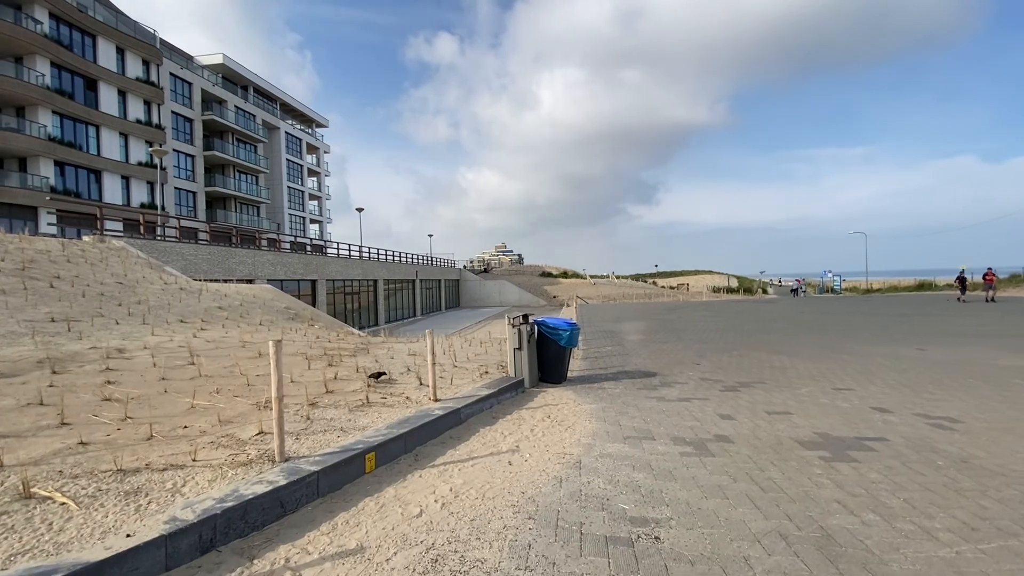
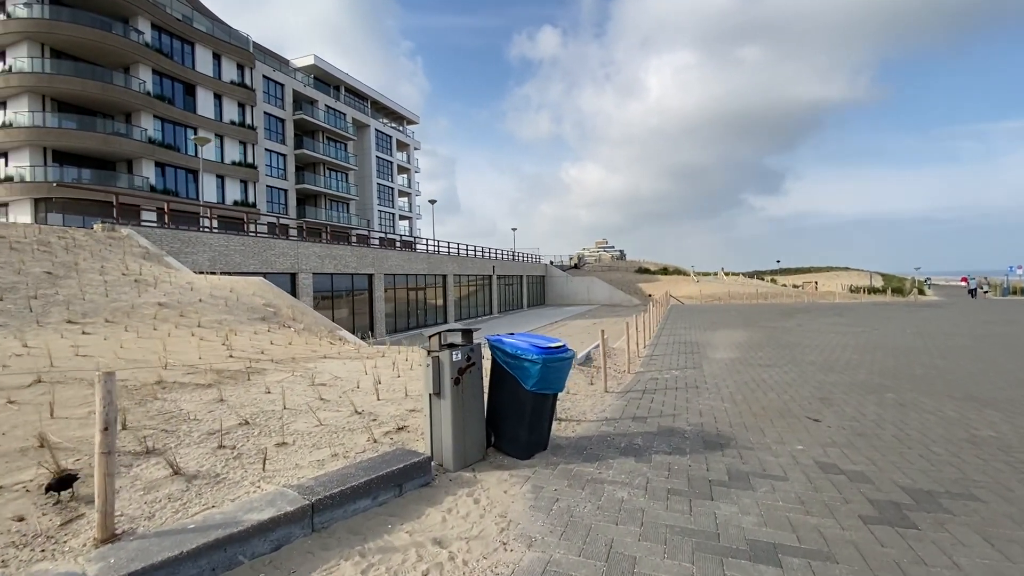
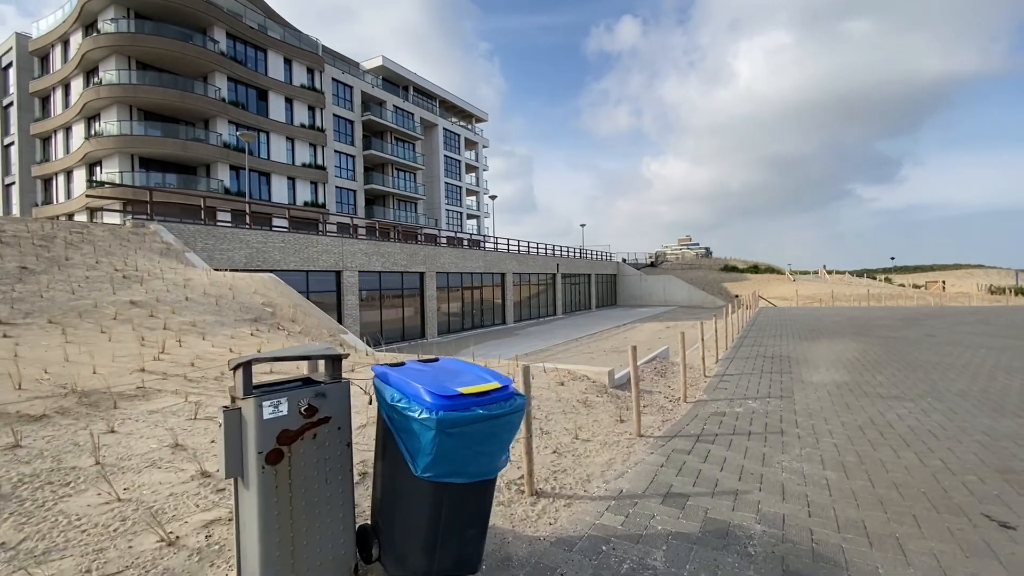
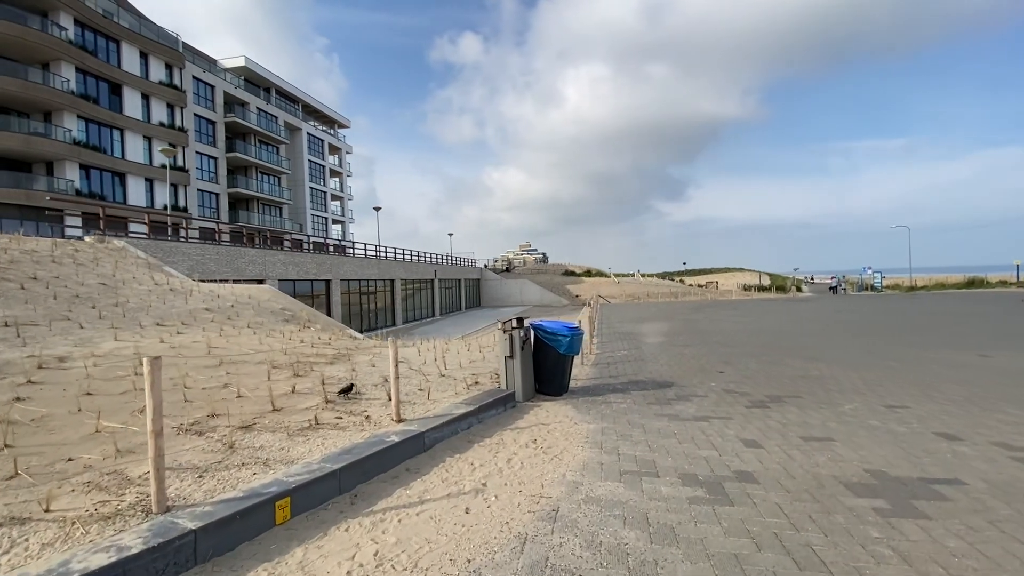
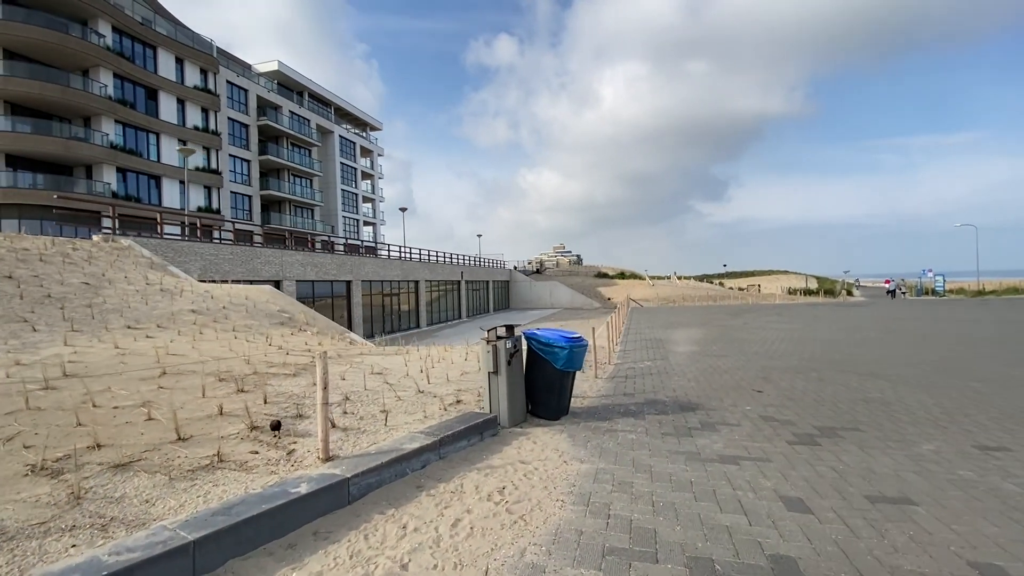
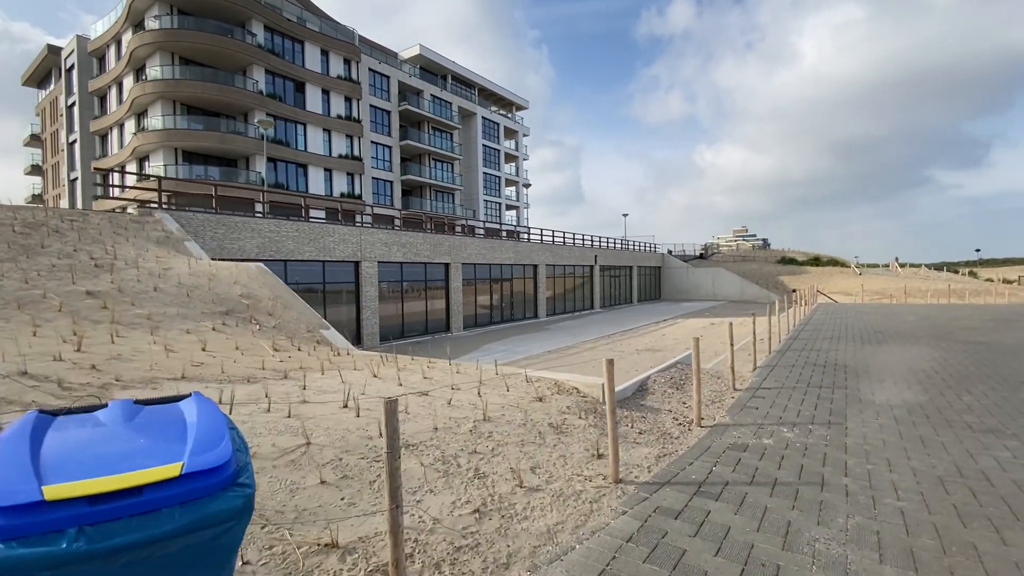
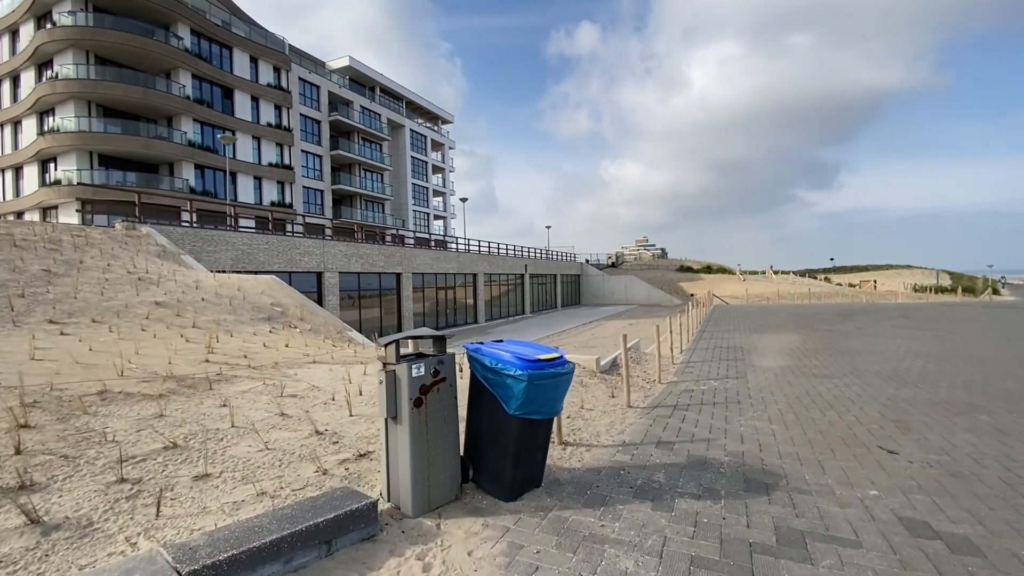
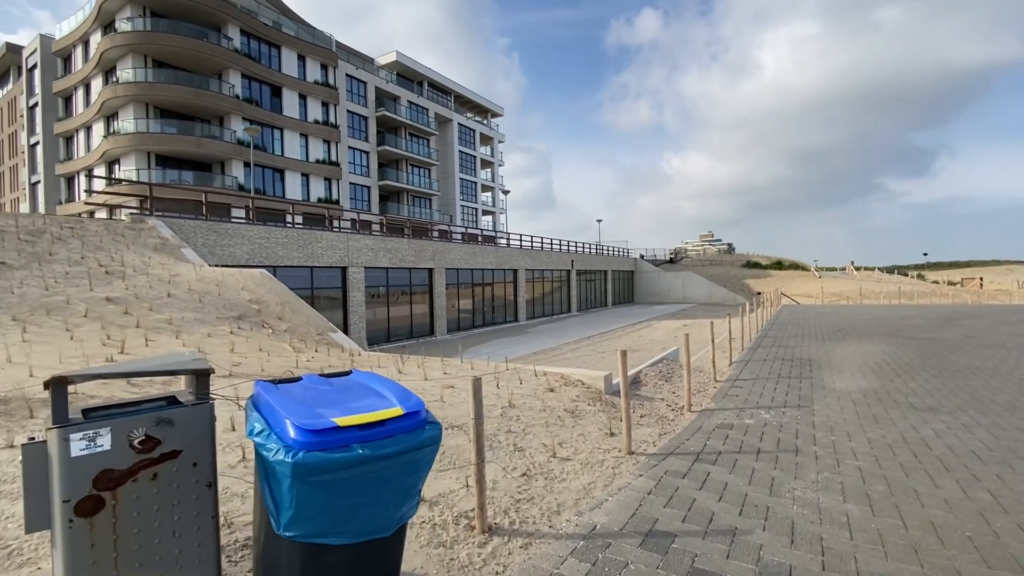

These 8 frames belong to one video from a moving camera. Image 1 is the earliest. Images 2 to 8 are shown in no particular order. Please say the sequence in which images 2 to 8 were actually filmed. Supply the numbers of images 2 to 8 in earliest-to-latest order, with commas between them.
4, 5, 2, 7, 3, 8, 6
